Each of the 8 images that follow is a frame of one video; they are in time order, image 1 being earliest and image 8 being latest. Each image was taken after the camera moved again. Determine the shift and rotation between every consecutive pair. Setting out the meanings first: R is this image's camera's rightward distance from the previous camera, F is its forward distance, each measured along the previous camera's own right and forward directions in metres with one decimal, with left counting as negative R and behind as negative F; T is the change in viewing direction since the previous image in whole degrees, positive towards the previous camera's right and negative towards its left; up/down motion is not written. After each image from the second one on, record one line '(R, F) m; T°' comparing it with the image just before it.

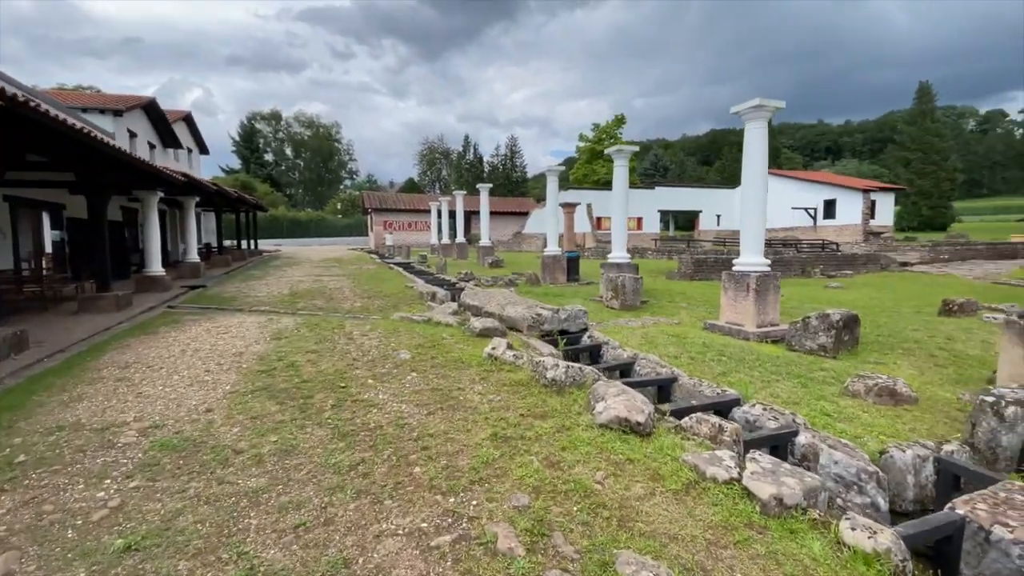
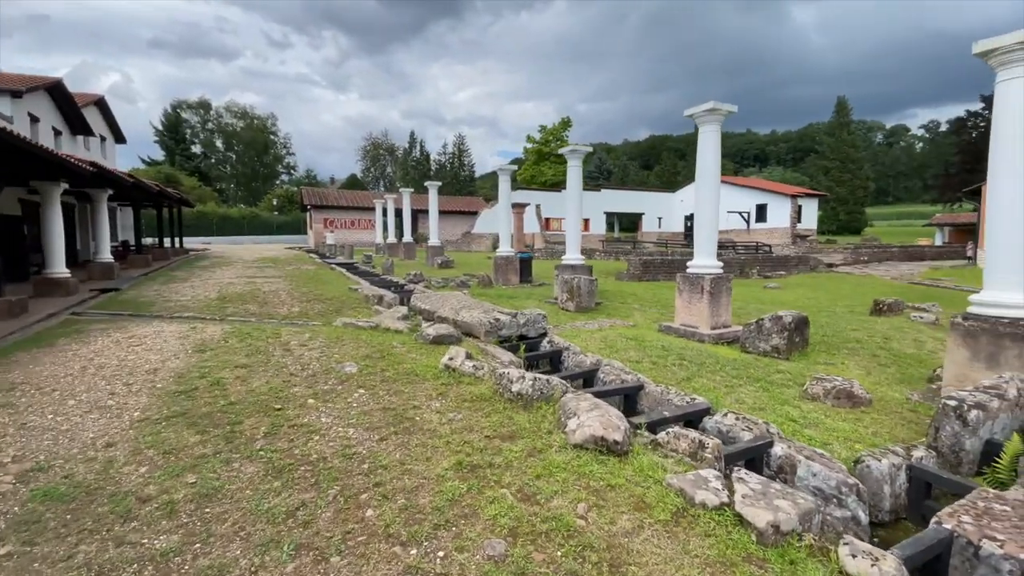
(-0.1, +0.3) m; +6°
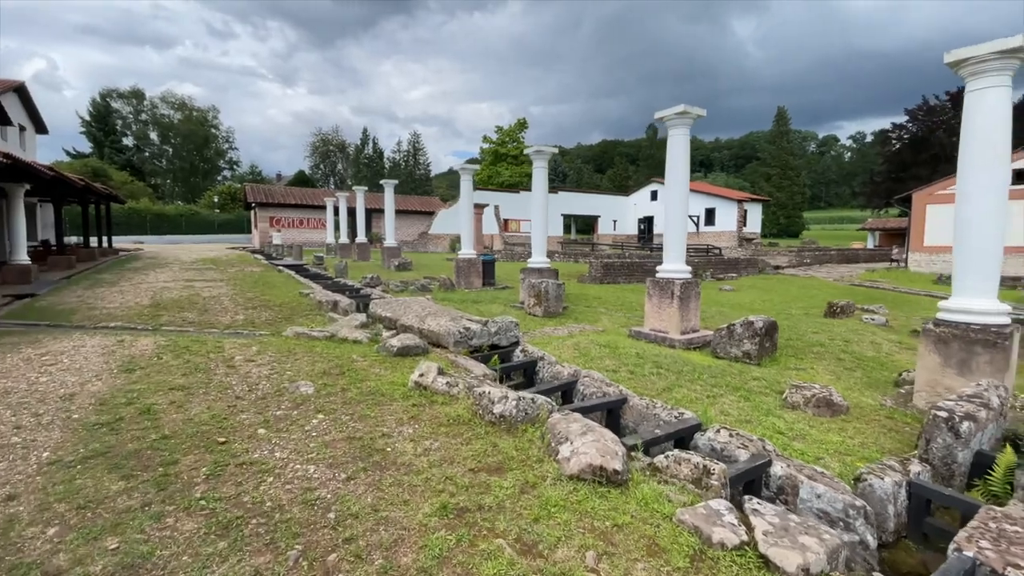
(-0.2, +0.3) m; +5°
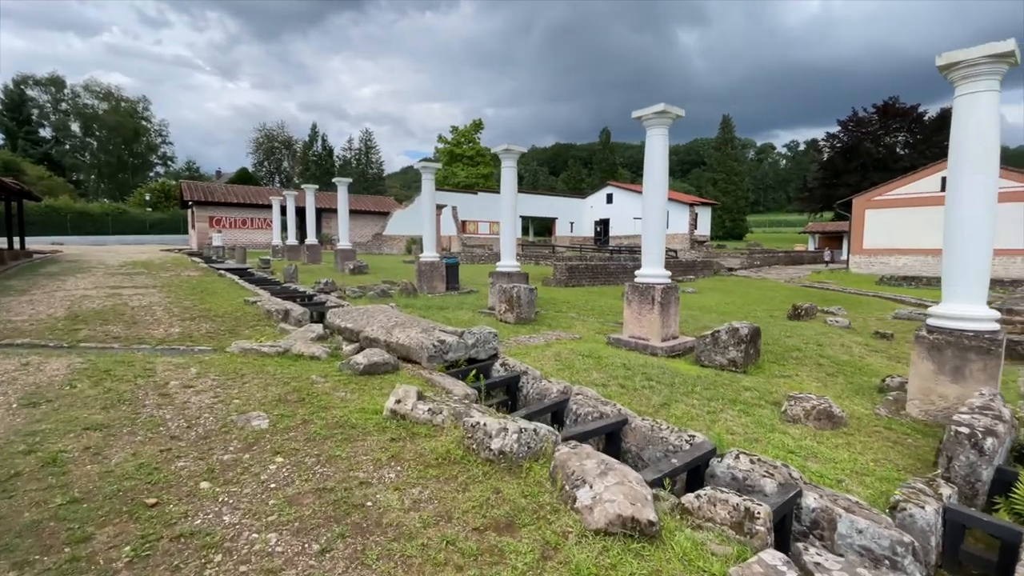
(-0.2, +0.4) m; +5°
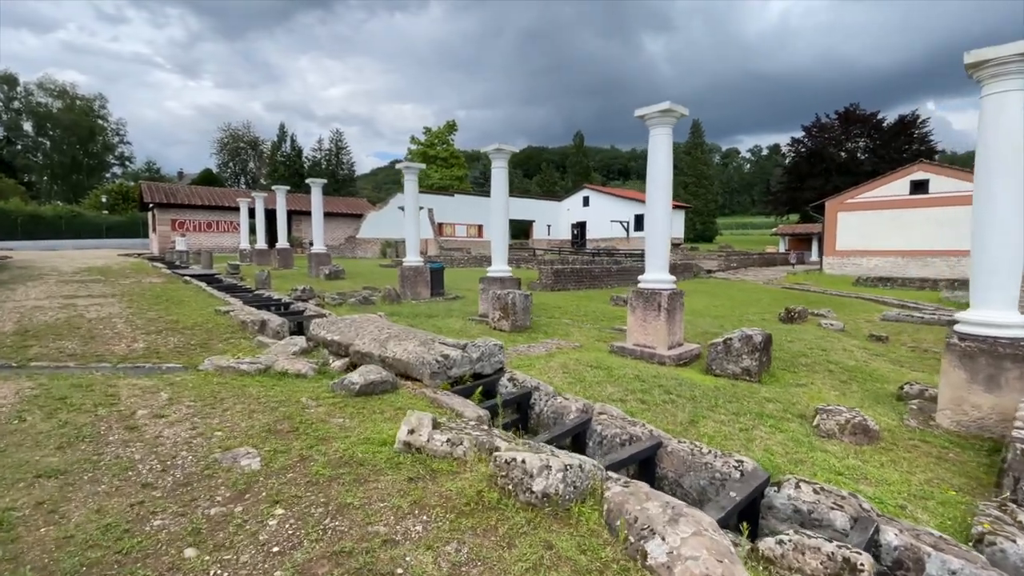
(-0.3, +0.4) m; +3°
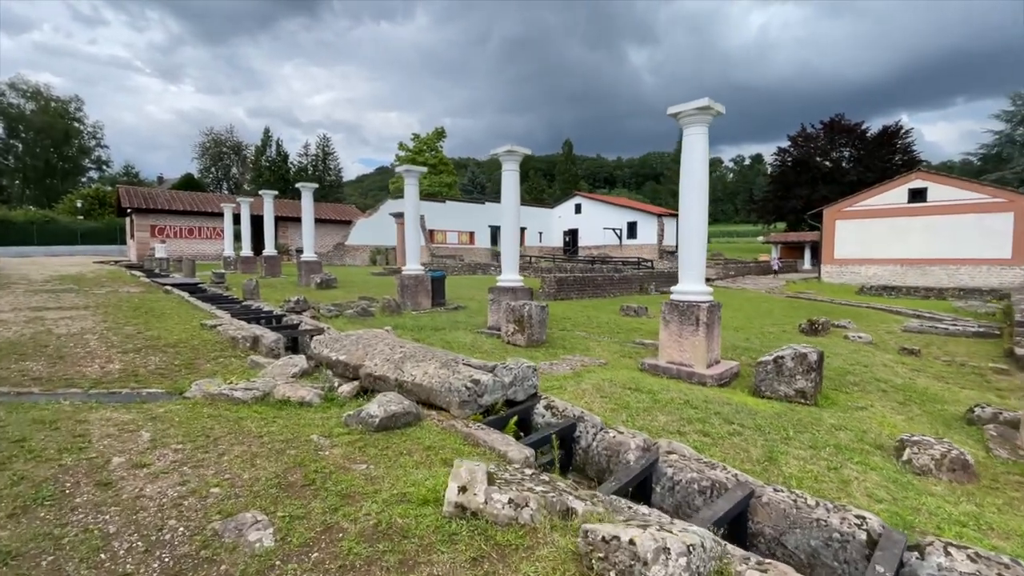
(-0.4, +0.5) m; +2°
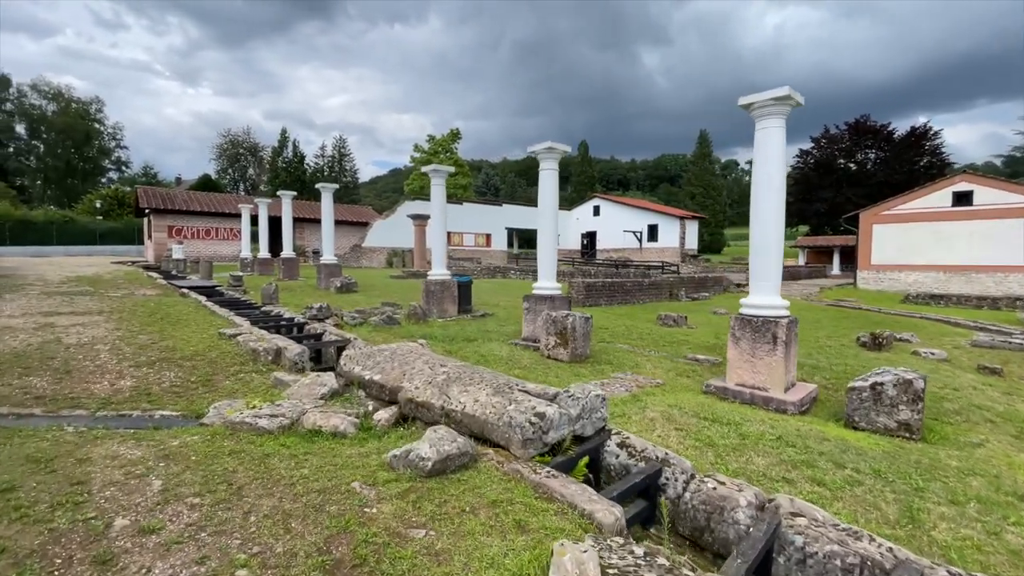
(-0.4, +0.6) m; -1°
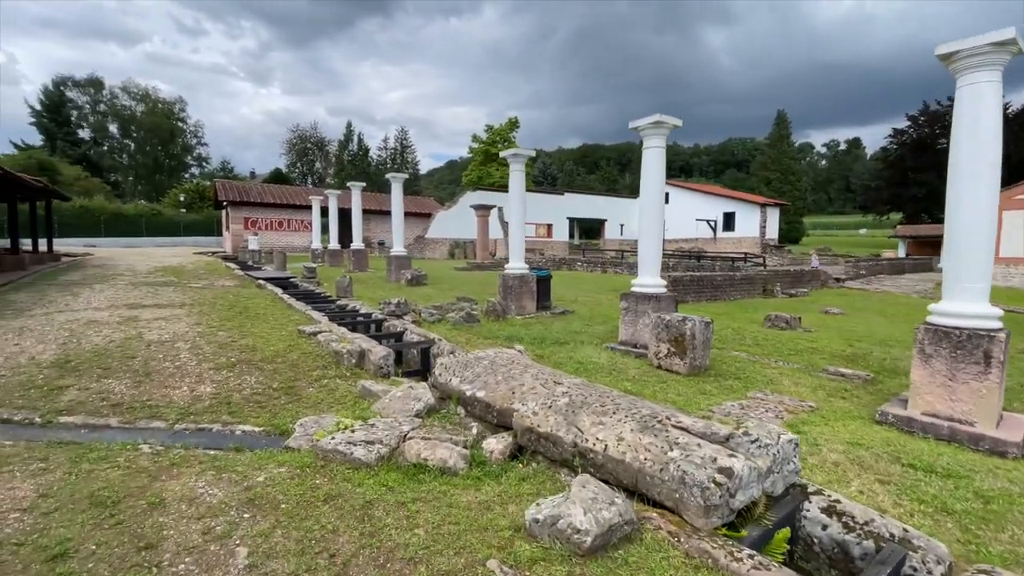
(-0.6, +0.7) m; -6°
